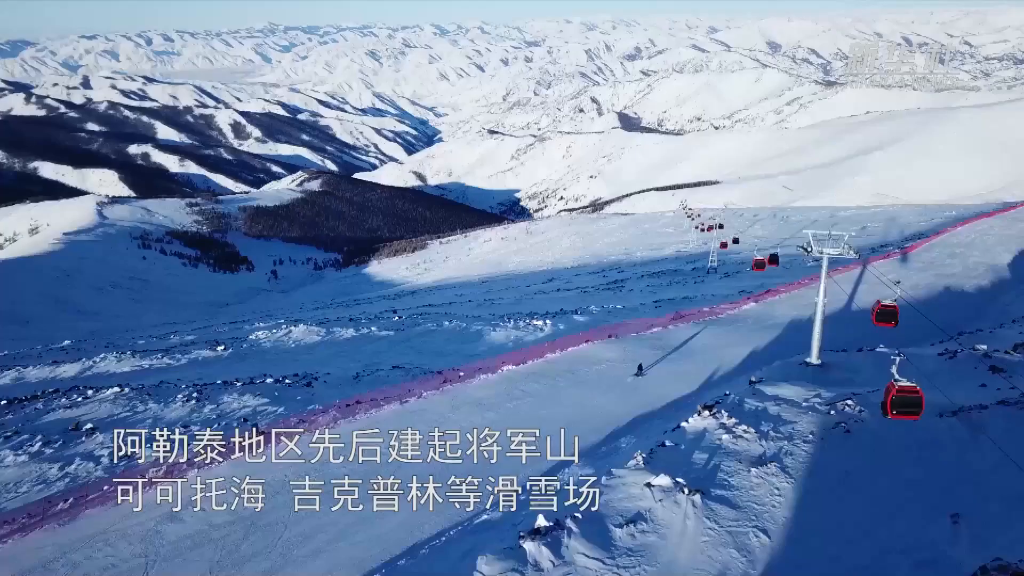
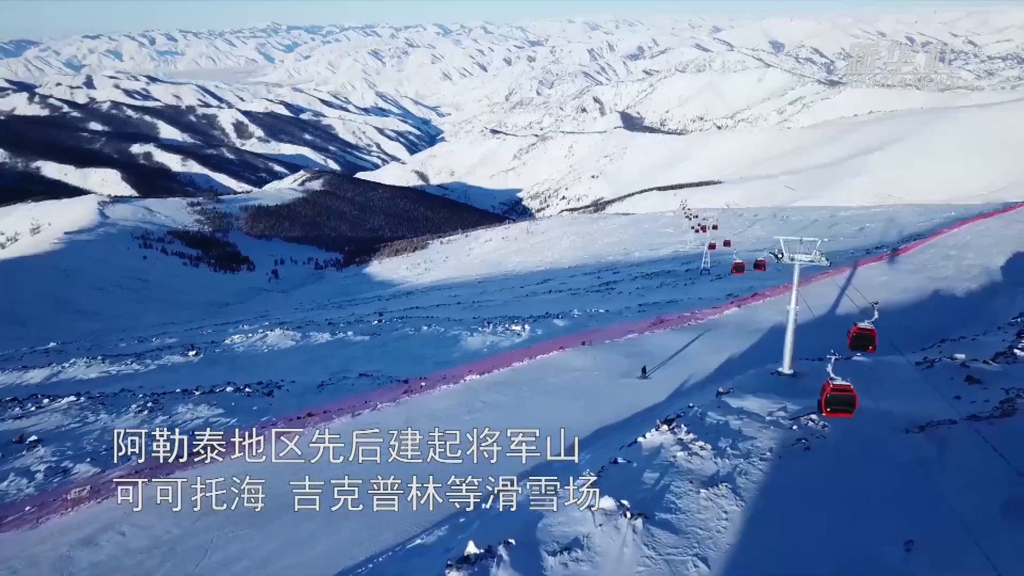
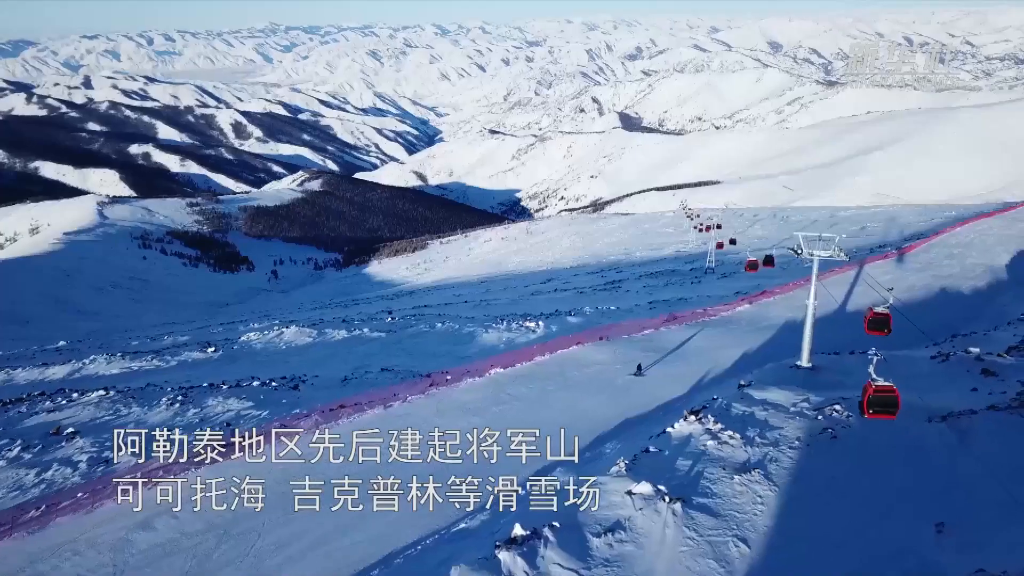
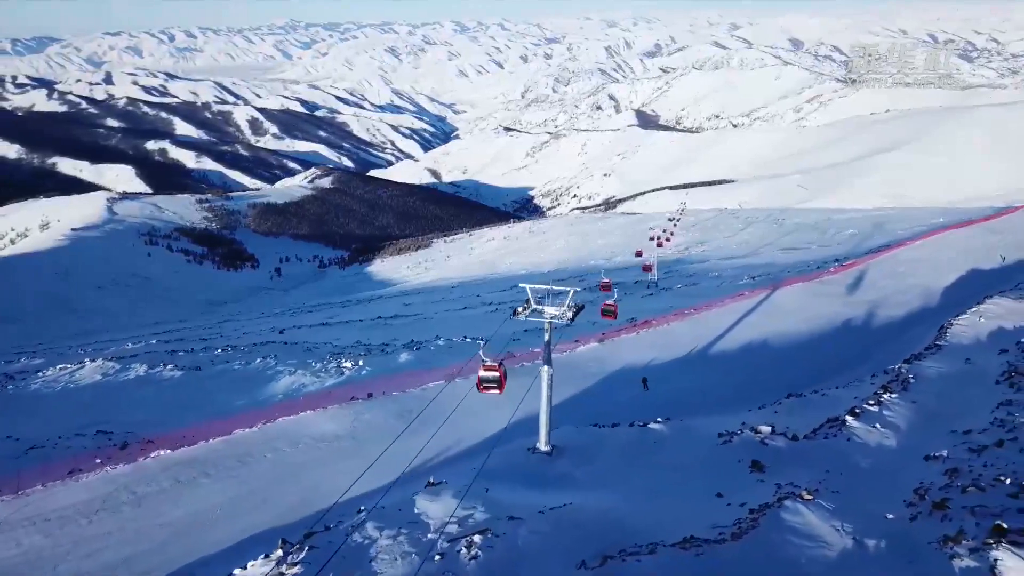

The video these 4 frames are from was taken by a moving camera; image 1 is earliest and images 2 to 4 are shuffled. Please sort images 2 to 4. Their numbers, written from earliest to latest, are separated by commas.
3, 2, 4
